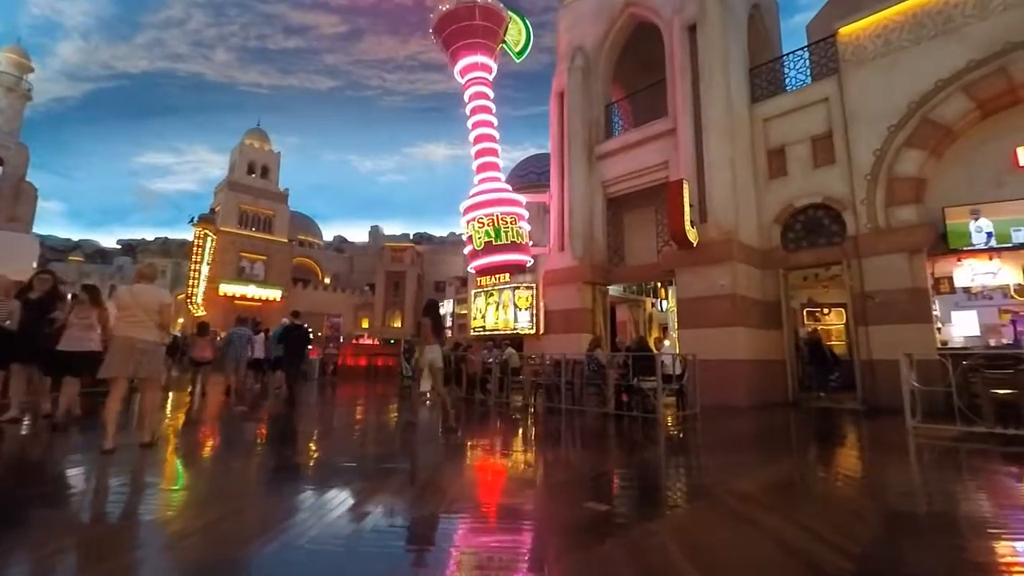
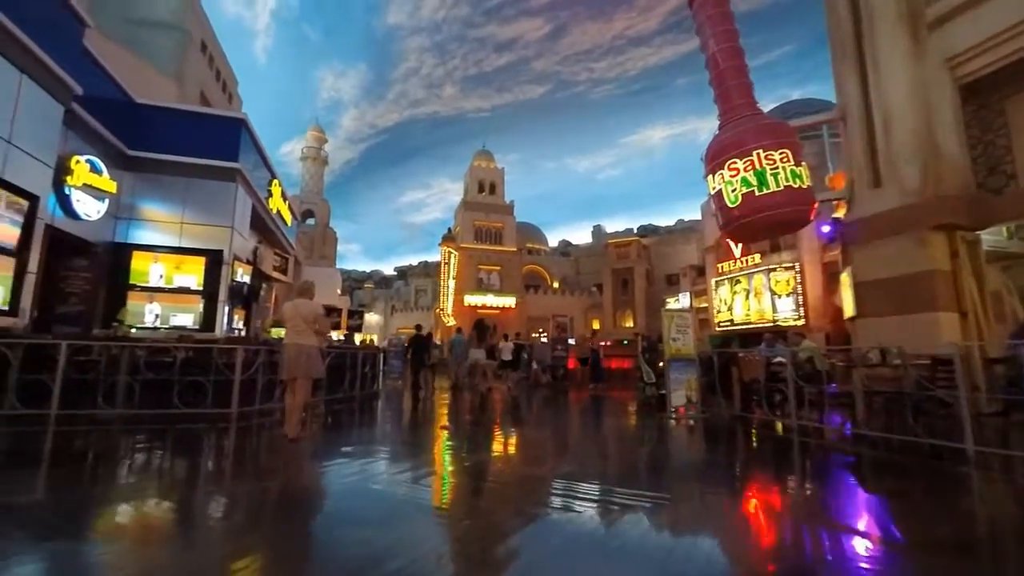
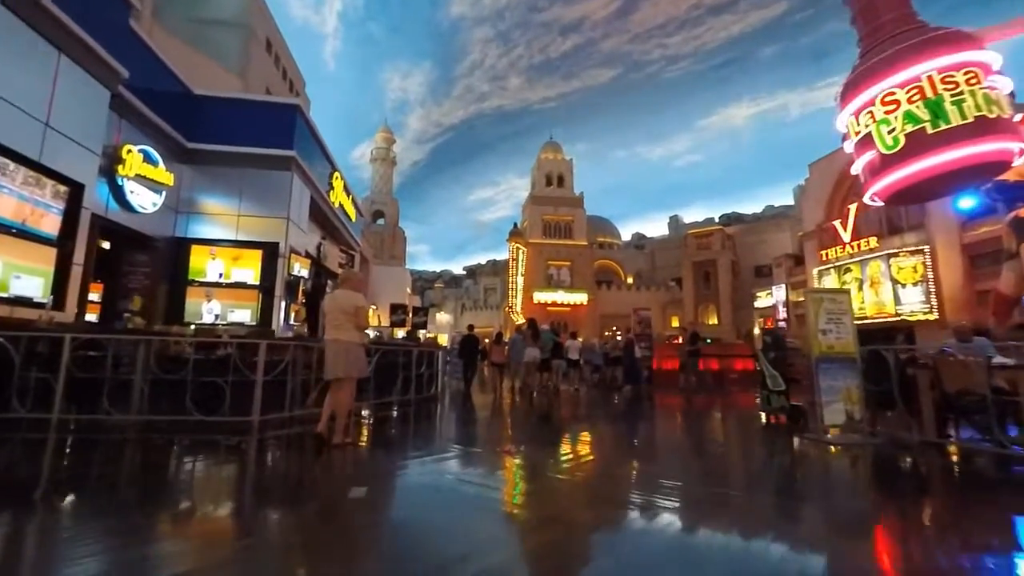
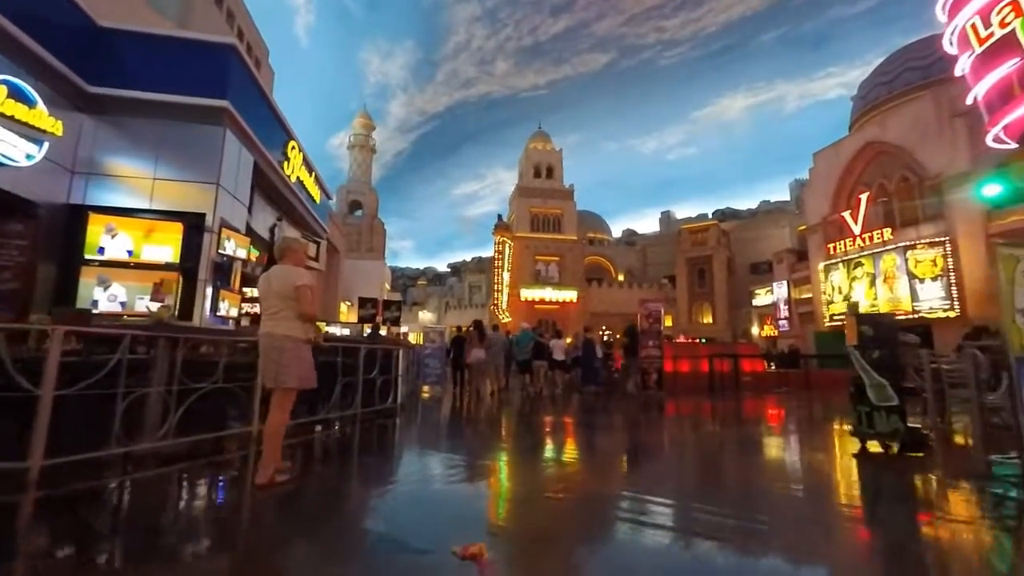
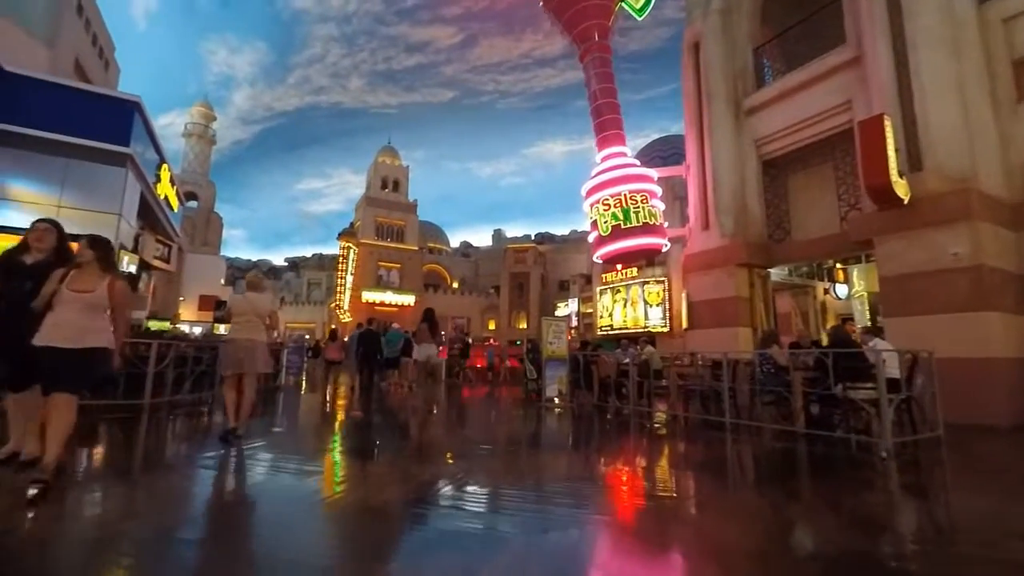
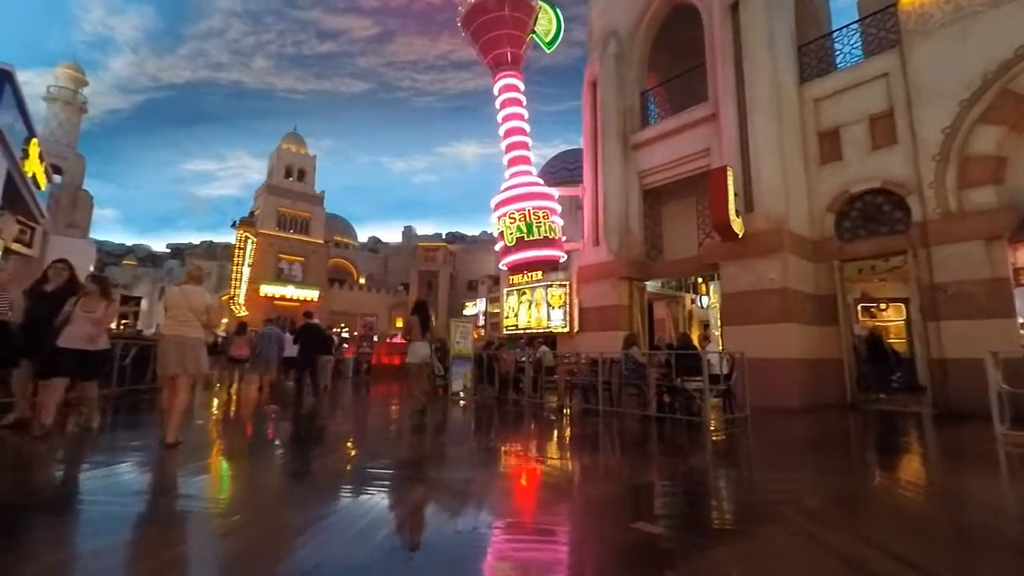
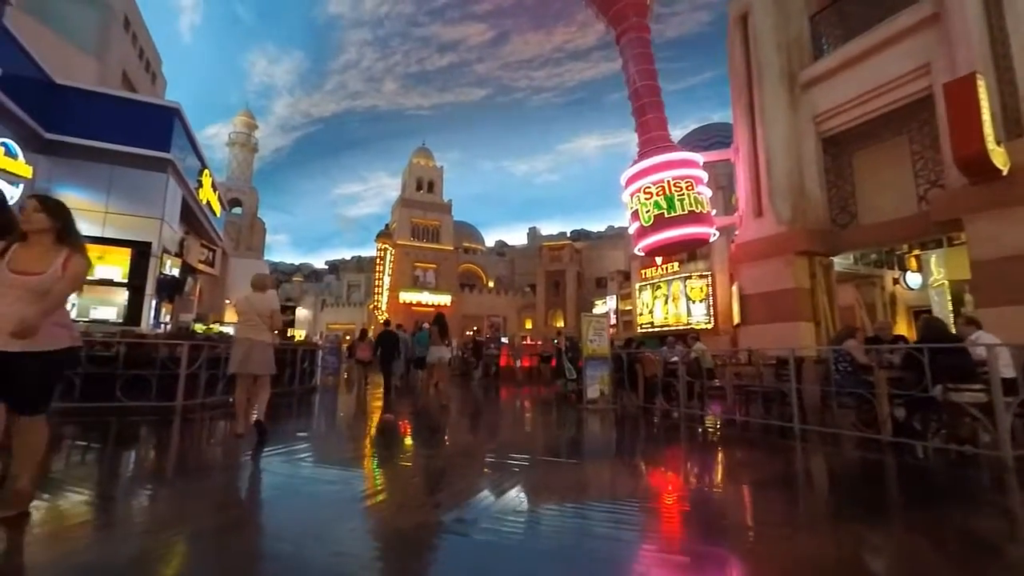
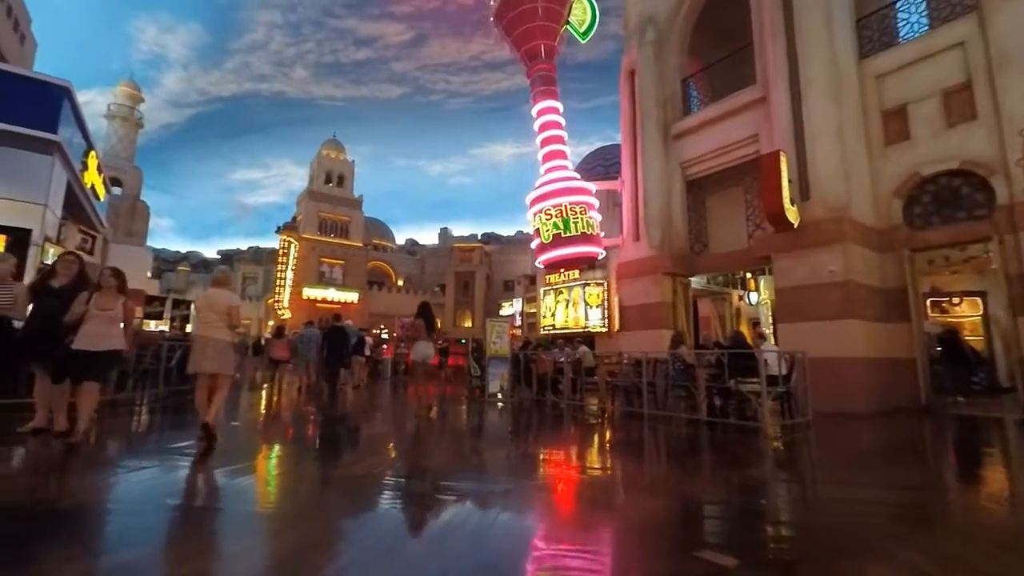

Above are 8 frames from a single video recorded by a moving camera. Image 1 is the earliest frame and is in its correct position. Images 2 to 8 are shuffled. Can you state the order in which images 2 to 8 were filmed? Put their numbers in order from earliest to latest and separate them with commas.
6, 8, 5, 7, 2, 3, 4
